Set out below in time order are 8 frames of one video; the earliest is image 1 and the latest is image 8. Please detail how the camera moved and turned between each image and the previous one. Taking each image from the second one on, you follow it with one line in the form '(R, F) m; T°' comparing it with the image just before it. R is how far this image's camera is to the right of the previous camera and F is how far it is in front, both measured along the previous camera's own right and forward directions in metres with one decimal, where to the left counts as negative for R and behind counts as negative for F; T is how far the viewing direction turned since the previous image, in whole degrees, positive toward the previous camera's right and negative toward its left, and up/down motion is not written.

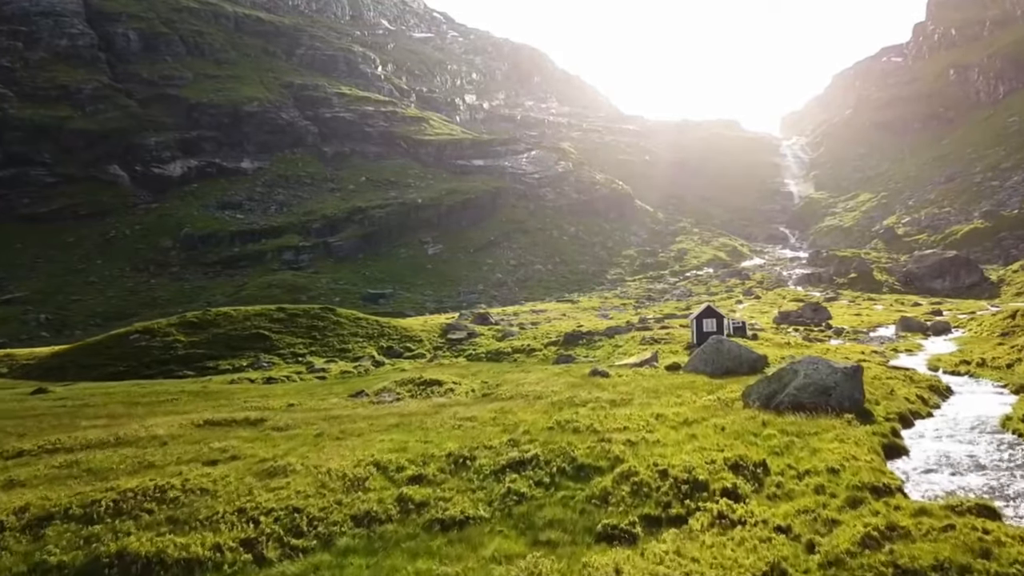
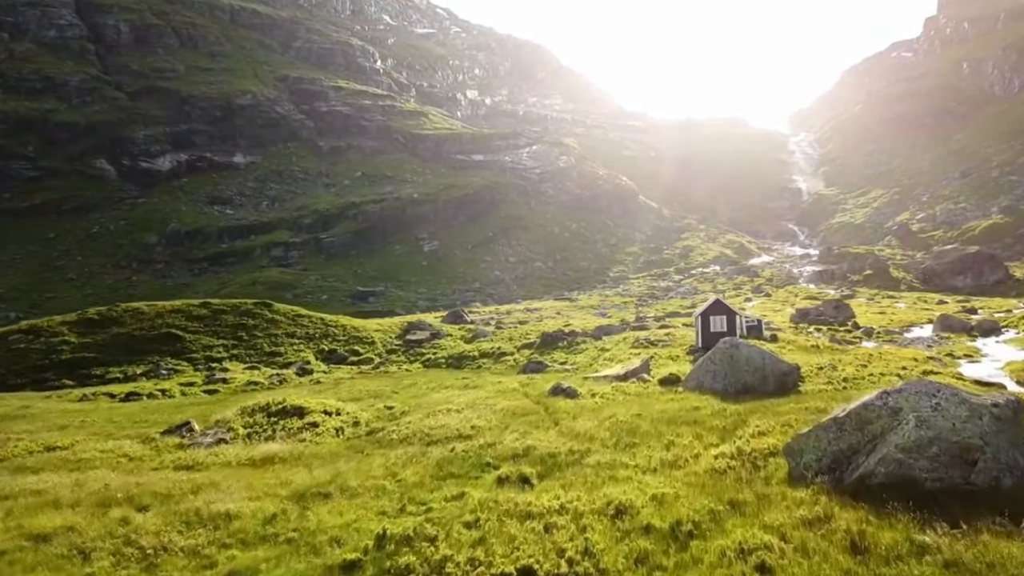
(+1.6, +7.4) m; 0°
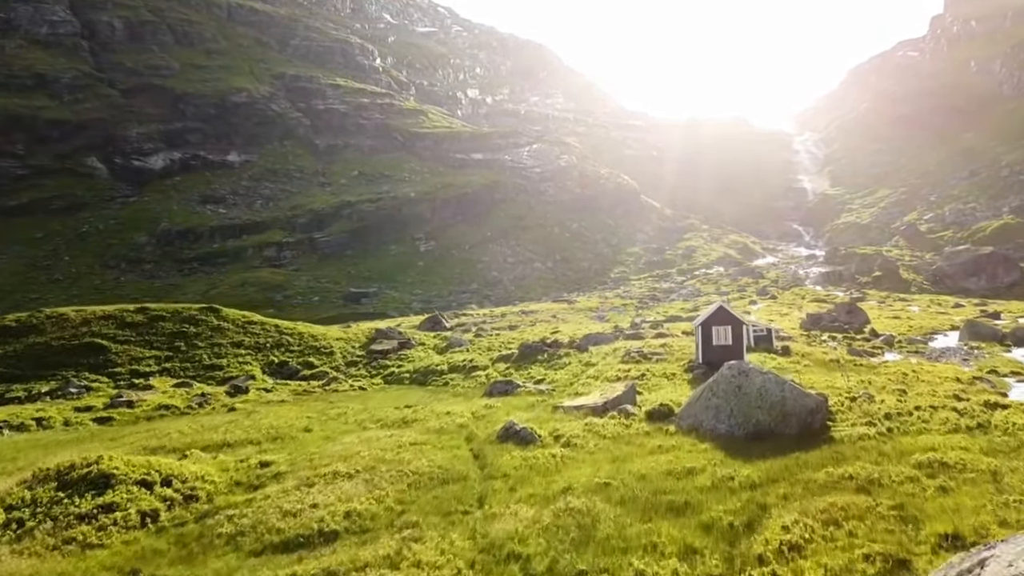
(+1.1, +4.4) m; 0°
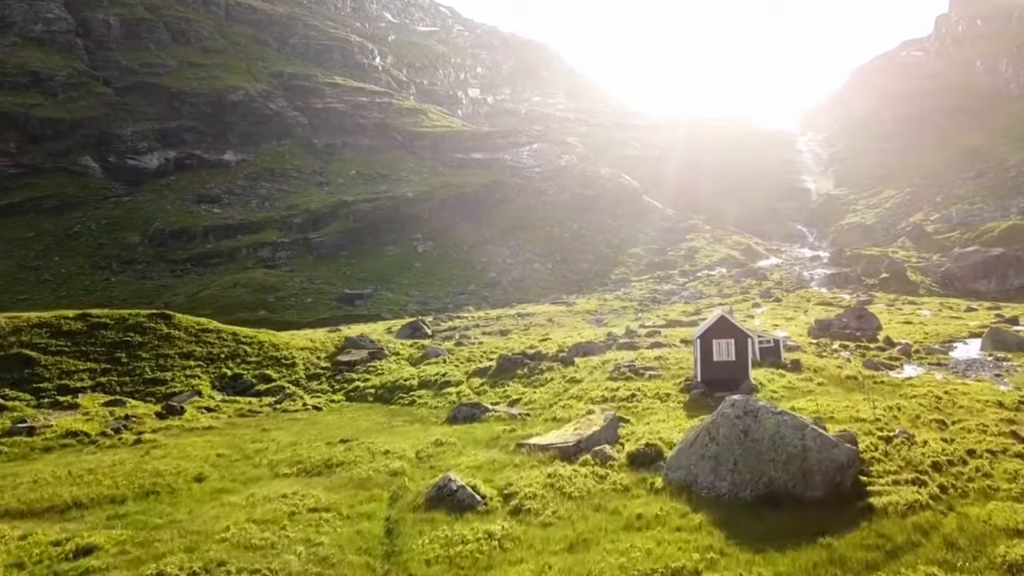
(+0.8, +3.2) m; 0°
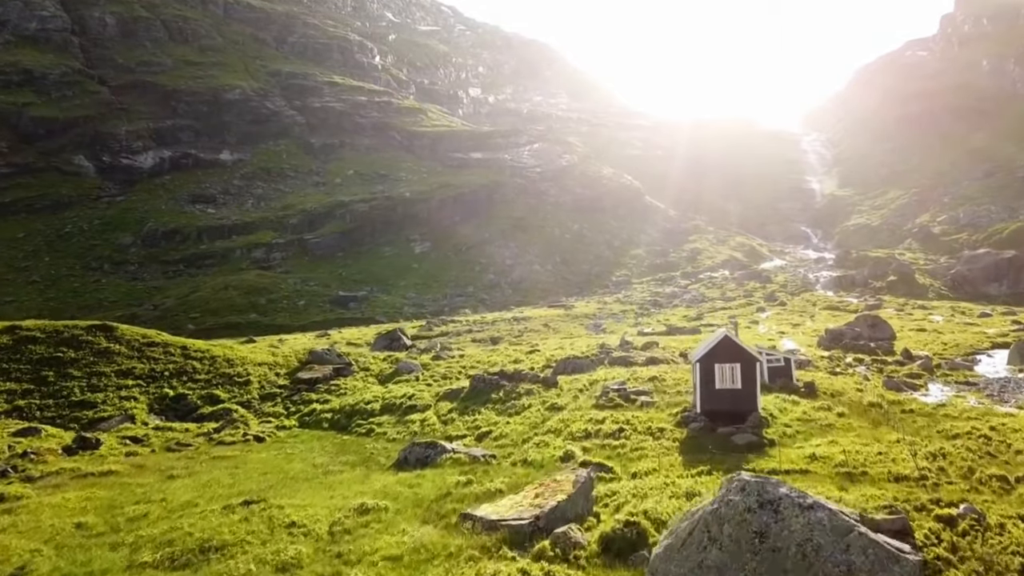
(+0.8, +3.2) m; 0°
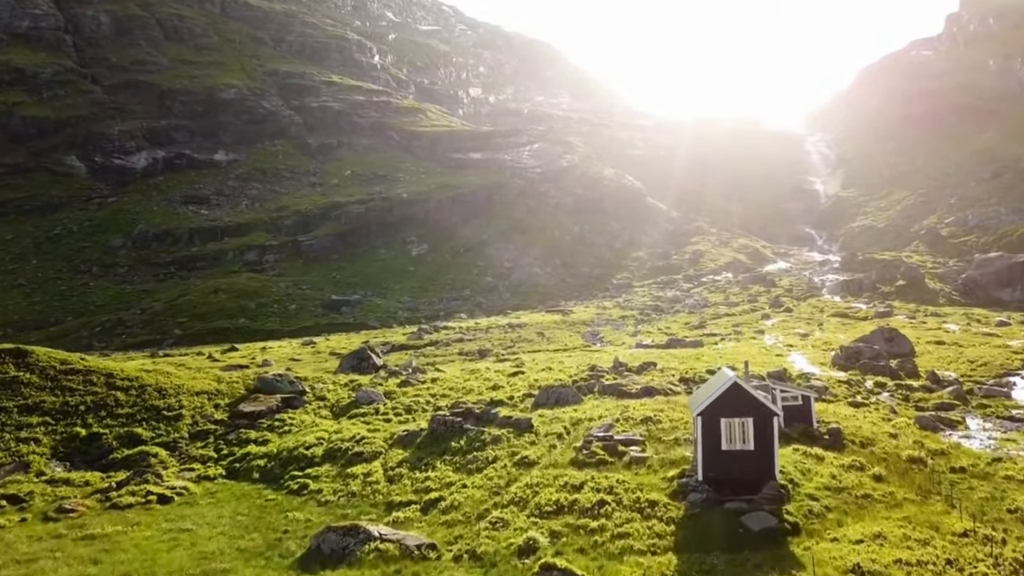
(+0.9, +3.8) m; 0°
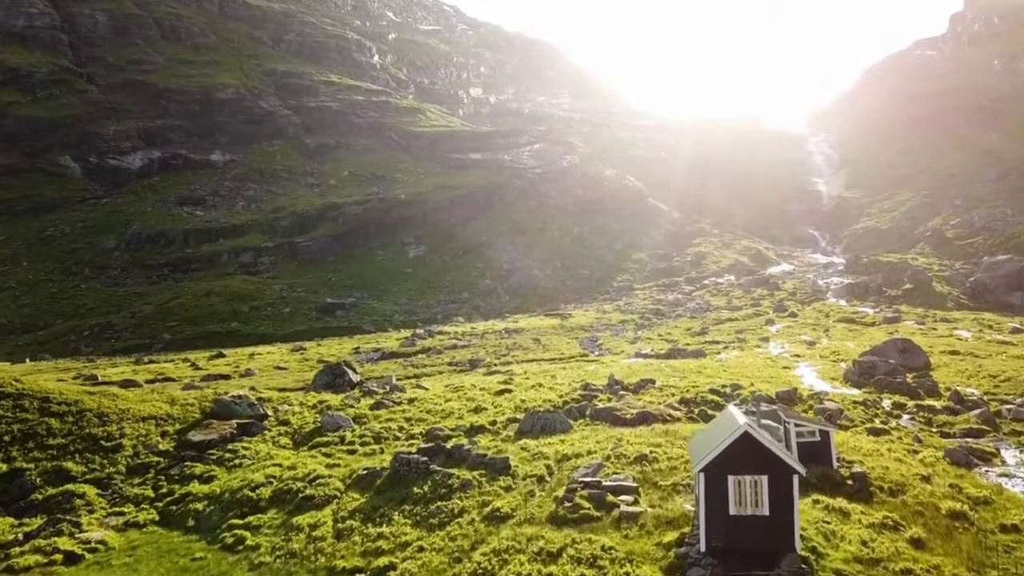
(+0.6, +2.6) m; 0°
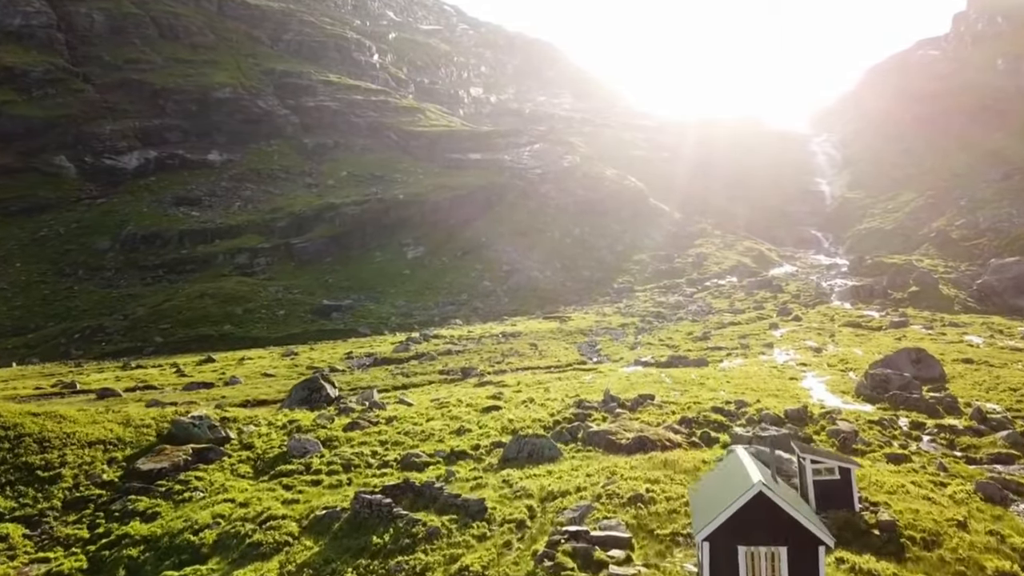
(+0.5, +2.1) m; 0°
